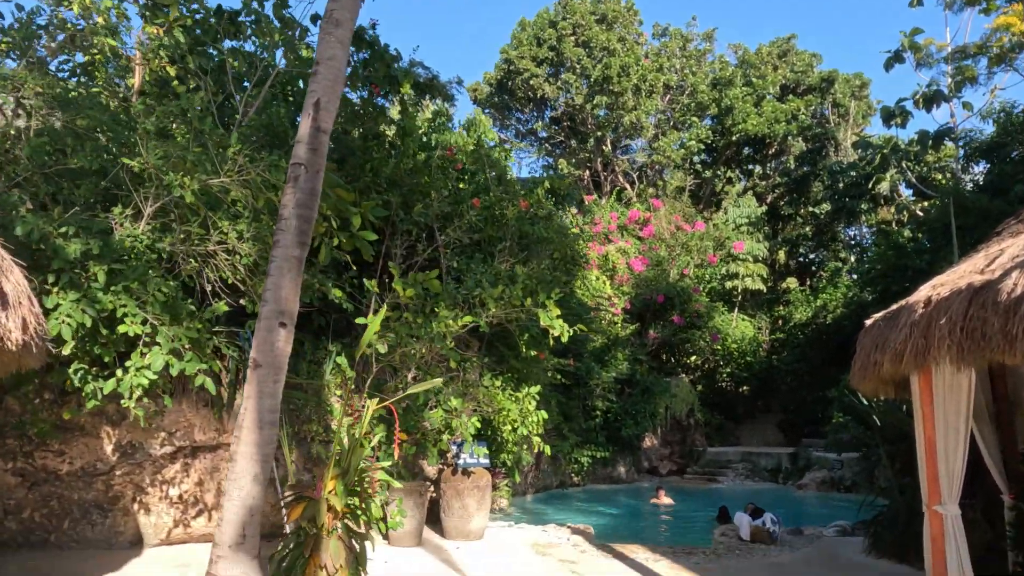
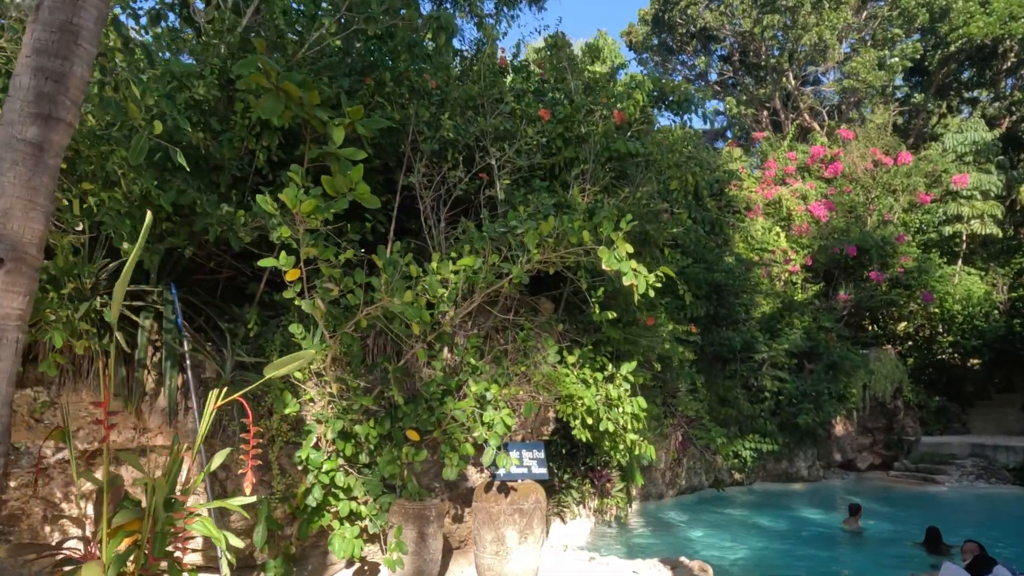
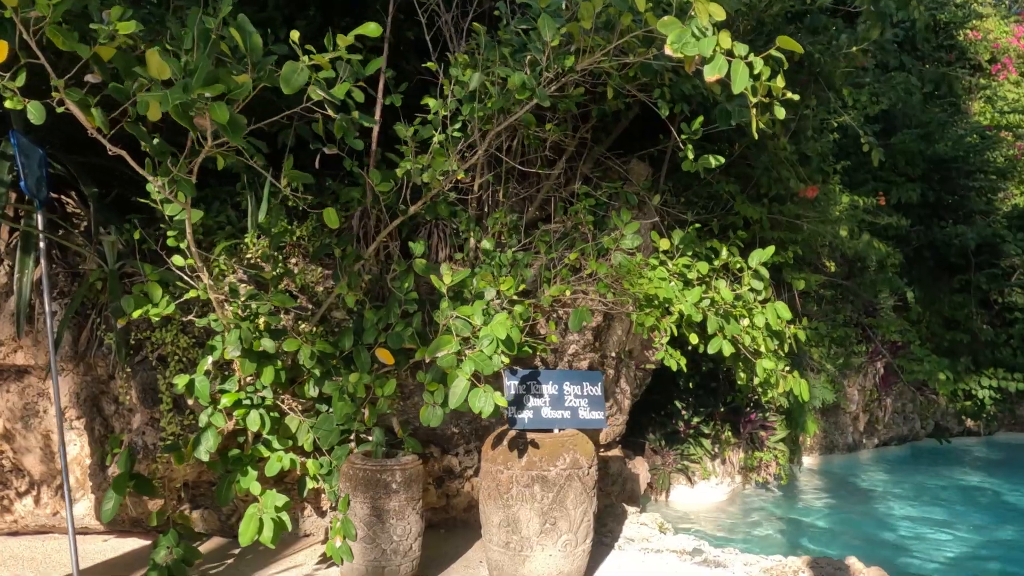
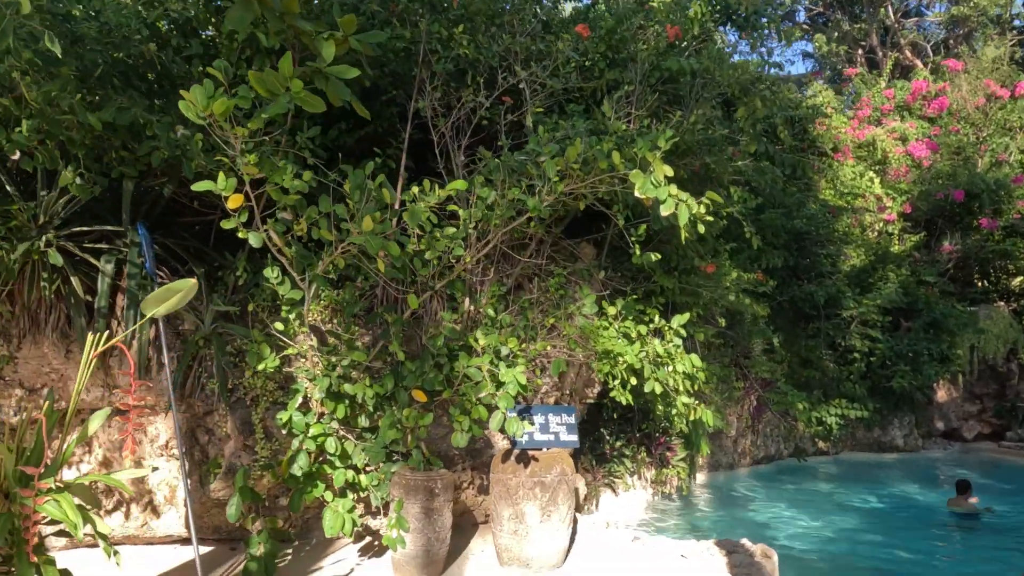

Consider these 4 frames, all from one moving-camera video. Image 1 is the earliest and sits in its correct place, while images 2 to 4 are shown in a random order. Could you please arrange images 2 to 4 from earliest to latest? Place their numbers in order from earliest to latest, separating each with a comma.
2, 4, 3
